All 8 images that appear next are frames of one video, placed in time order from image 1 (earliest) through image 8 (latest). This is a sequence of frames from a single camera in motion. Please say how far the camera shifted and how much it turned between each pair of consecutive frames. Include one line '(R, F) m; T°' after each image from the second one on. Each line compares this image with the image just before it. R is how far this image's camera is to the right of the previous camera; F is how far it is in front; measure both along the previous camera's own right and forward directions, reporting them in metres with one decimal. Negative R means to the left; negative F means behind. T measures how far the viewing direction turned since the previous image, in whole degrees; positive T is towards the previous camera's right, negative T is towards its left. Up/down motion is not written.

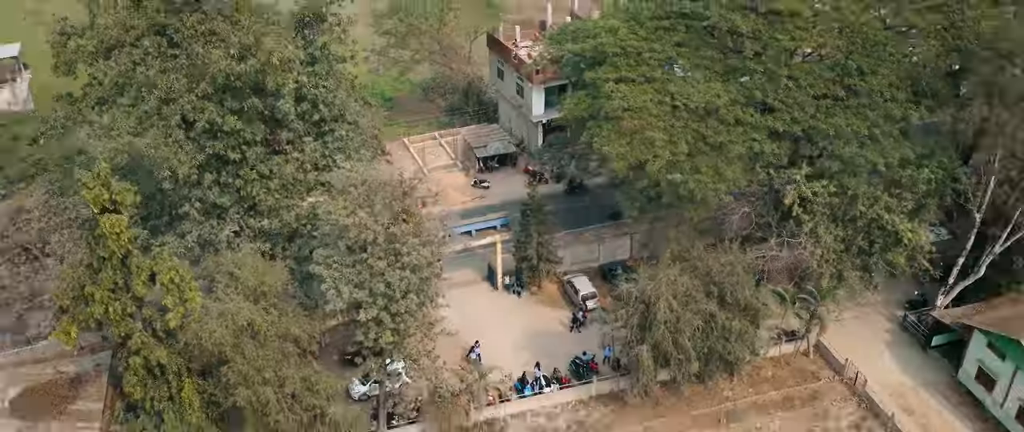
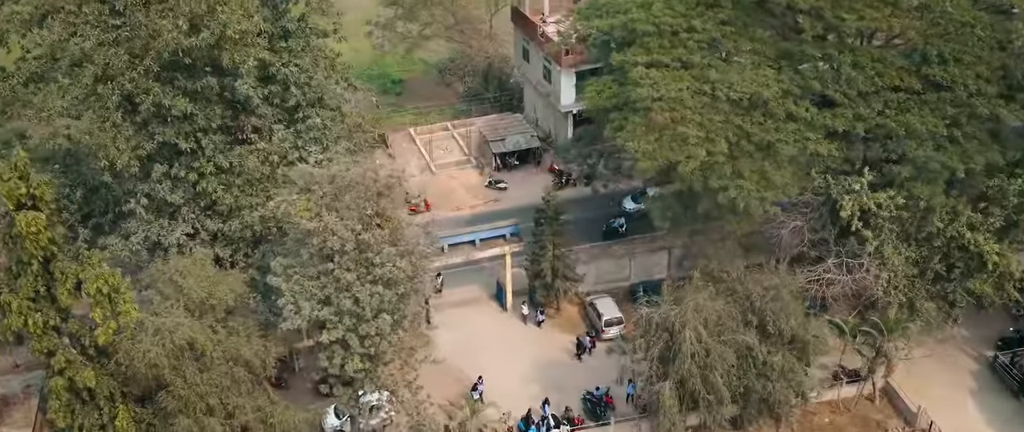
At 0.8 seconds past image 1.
(+1.4, +4.2) m; -4°
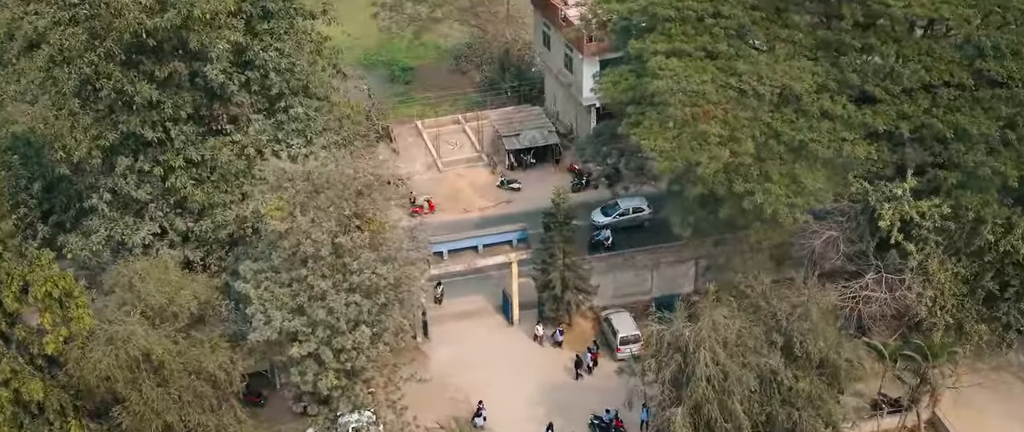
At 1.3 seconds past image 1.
(+0.8, +2.2) m; -2°
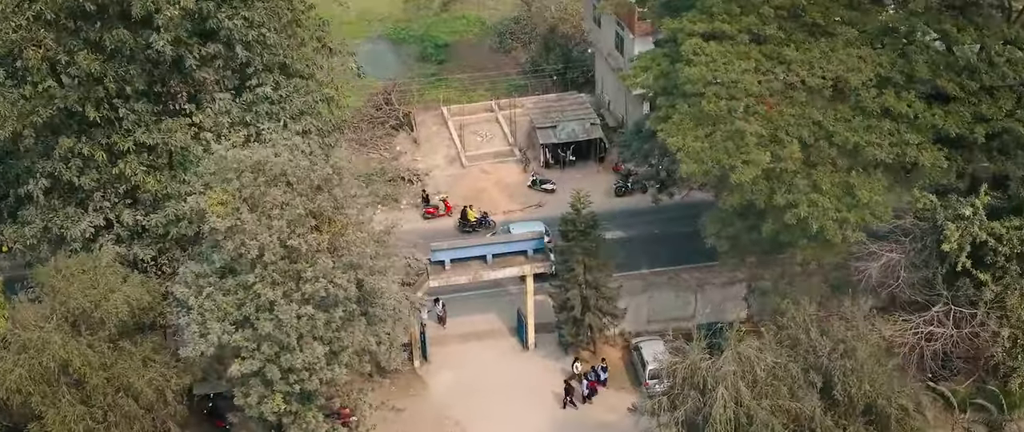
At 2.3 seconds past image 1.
(+1.3, +3.0) m; -4°
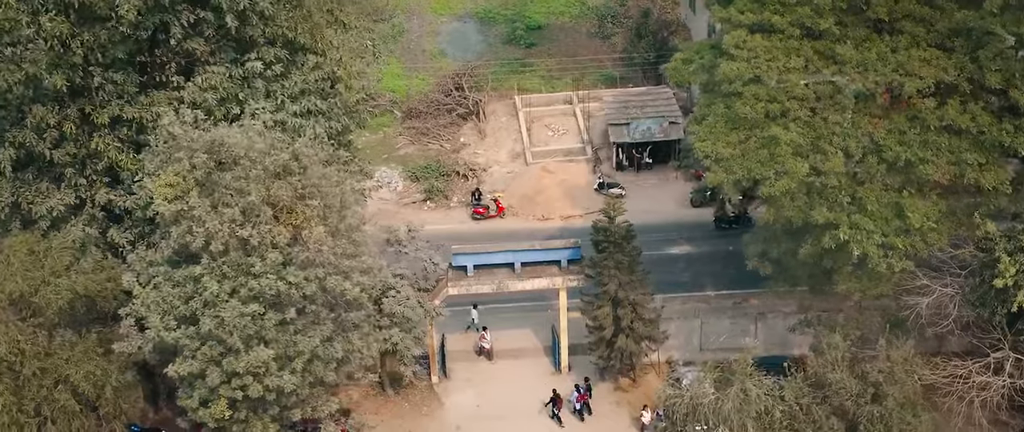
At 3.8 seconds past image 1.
(+1.7, +1.9) m; -6°
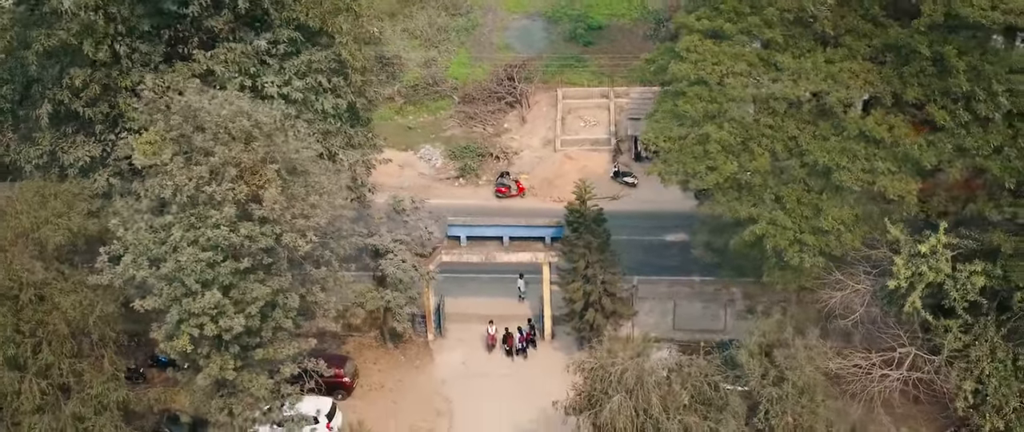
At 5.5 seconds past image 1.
(+2.7, -1.7) m; -5°
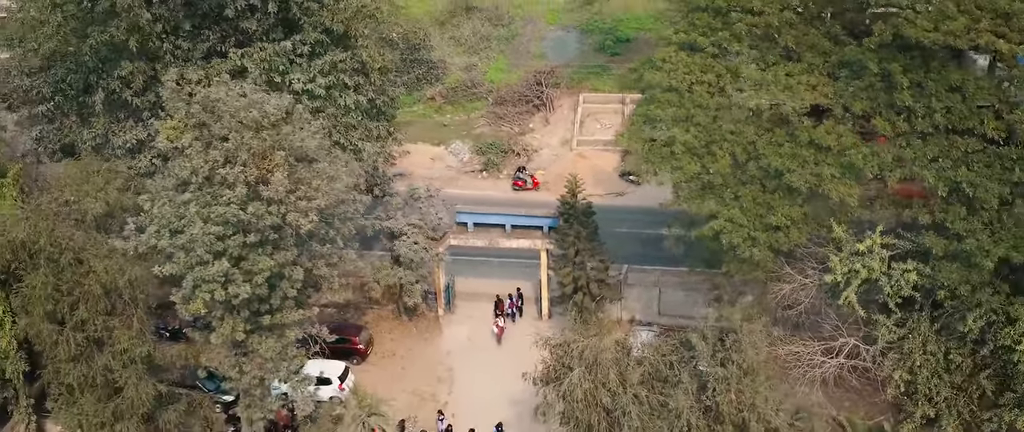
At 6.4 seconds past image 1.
(+1.7, -2.0) m; -4°
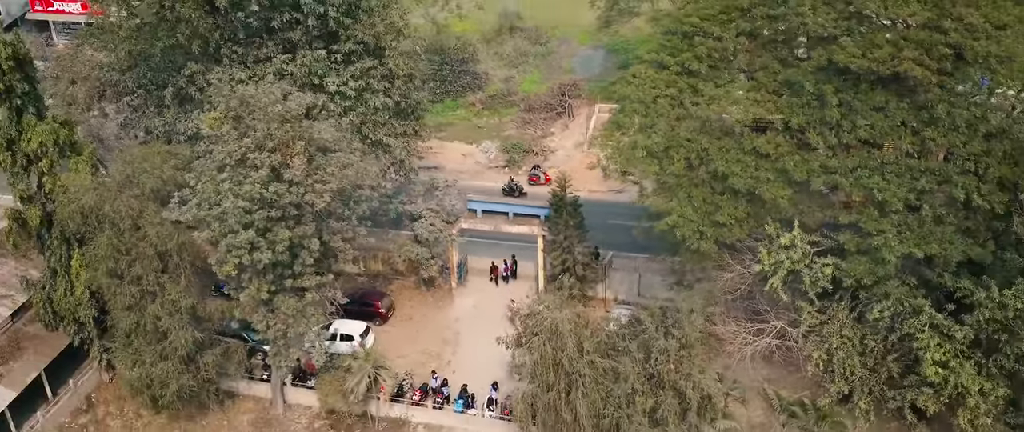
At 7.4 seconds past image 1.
(+2.4, -3.4) m; -5°
